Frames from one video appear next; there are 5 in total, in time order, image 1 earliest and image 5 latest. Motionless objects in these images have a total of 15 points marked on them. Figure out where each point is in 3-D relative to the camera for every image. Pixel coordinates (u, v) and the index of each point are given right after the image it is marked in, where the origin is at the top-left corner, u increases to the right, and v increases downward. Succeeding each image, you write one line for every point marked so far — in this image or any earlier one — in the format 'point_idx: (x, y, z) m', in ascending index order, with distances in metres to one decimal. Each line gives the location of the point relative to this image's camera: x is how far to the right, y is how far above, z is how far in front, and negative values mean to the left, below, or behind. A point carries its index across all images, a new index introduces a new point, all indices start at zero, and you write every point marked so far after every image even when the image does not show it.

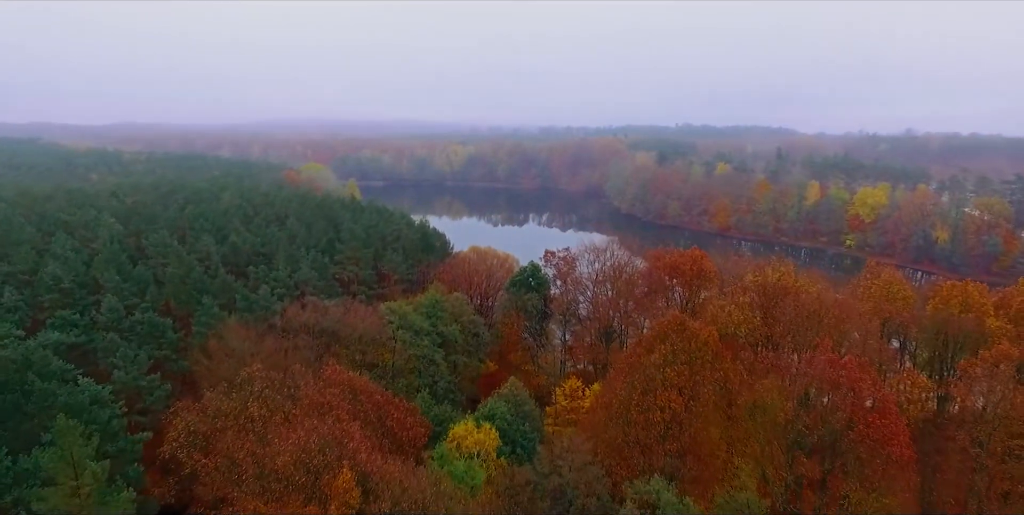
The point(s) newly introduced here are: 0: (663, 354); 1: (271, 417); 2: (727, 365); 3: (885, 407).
0: (+4.4, -2.7, +18.8) m
1: (-6.0, -4.0, +16.5) m
2: (+6.2, -3.1, +18.9) m
3: (+9.3, -3.7, +16.4) m
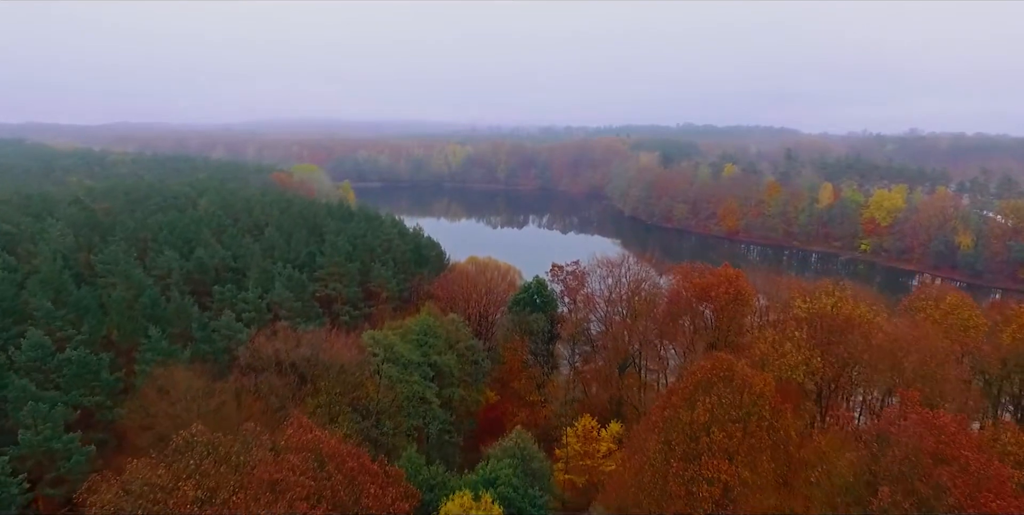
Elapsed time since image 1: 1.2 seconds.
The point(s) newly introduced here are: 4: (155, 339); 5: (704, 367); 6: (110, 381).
0: (+4.5, -3.4, +15.1) m
1: (-5.9, -4.7, +12.7) m
2: (+6.4, -3.8, +15.2) m
3: (+9.5, -4.4, +12.6) m
4: (-10.5, -2.4, +19.2) m
5: (+4.8, -2.7, +16.4) m
6: (-11.1, -3.4, +18.1) m
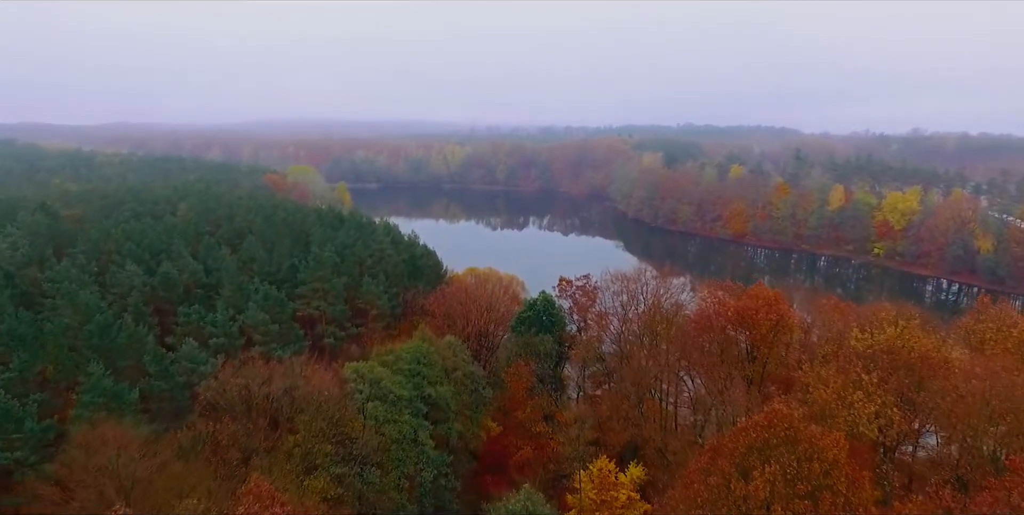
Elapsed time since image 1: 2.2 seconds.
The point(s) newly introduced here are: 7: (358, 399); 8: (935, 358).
0: (+4.7, -4.0, +12.1) m
1: (-5.7, -5.3, +9.7) m
2: (+6.6, -4.3, +12.1) m
3: (+9.6, -5.0, +9.6) m
4: (-10.3, -3.0, +16.2) m
5: (+5.0, -3.3, +13.3) m
6: (-10.9, -4.0, +15.0) m
7: (-4.5, -4.1, +19.0) m
8: (+10.1, -2.4, +15.7) m
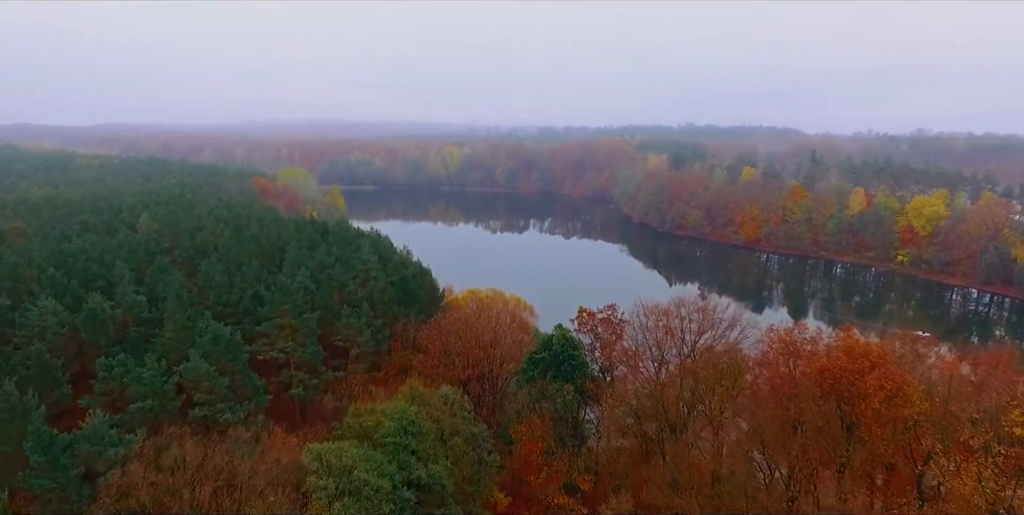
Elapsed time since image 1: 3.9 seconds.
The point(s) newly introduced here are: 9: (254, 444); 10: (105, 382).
0: (+5.1, -4.9, +7.1) m
1: (-5.3, -6.3, +4.7) m
2: (+7.0, -5.3, +7.2) m
3: (+10.0, -5.9, +4.7) m
4: (-9.9, -4.0, +11.2) m
5: (+5.4, -4.3, +8.4) m
6: (-10.5, -4.9, +10.0) m
7: (-4.1, -5.1, +14.0) m
8: (+10.5, -3.3, +10.8) m
9: (-6.2, -4.5, +16.0) m
10: (-10.8, -3.3, +17.3) m
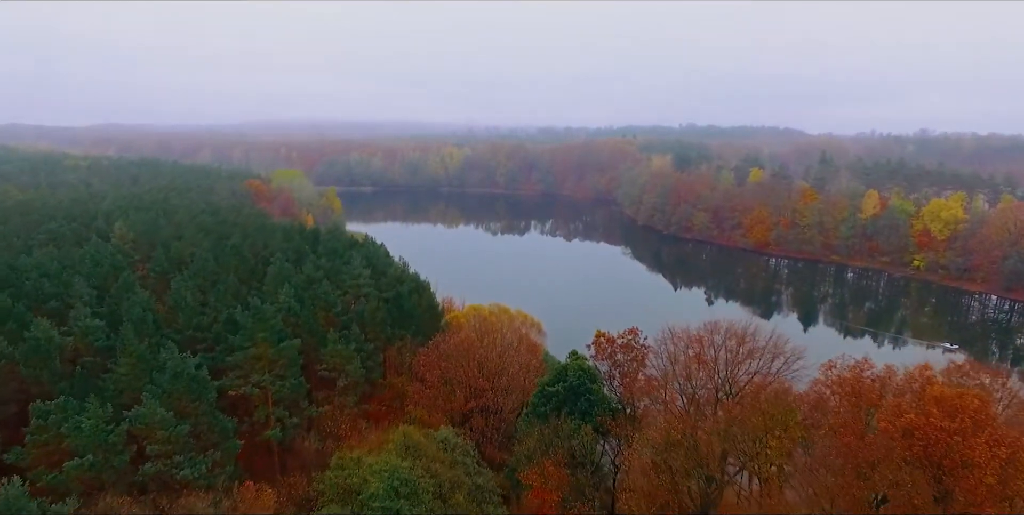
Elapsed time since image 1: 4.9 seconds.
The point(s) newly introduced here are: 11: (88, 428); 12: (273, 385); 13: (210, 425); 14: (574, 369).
0: (+5.4, -5.5, +4.3) m
1: (-5.0, -6.8, +1.9) m
2: (+7.2, -5.9, +4.4) m
3: (+10.3, -6.5, +1.9) m
4: (-9.6, -4.5, +8.4) m
5: (+5.6, -4.8, +5.6) m
6: (-10.2, -5.5, +7.3) m
7: (-3.8, -5.6, +11.2) m
8: (+10.8, -3.9, +8.0) m
9: (-5.9, -5.0, +13.2) m
10: (-10.5, -3.9, +14.5) m
11: (-9.2, -3.7, +14.3) m
12: (-6.8, -3.6, +18.5) m
13: (-7.5, -4.2, +16.3) m
14: (+1.8, -3.3, +19.6) m
